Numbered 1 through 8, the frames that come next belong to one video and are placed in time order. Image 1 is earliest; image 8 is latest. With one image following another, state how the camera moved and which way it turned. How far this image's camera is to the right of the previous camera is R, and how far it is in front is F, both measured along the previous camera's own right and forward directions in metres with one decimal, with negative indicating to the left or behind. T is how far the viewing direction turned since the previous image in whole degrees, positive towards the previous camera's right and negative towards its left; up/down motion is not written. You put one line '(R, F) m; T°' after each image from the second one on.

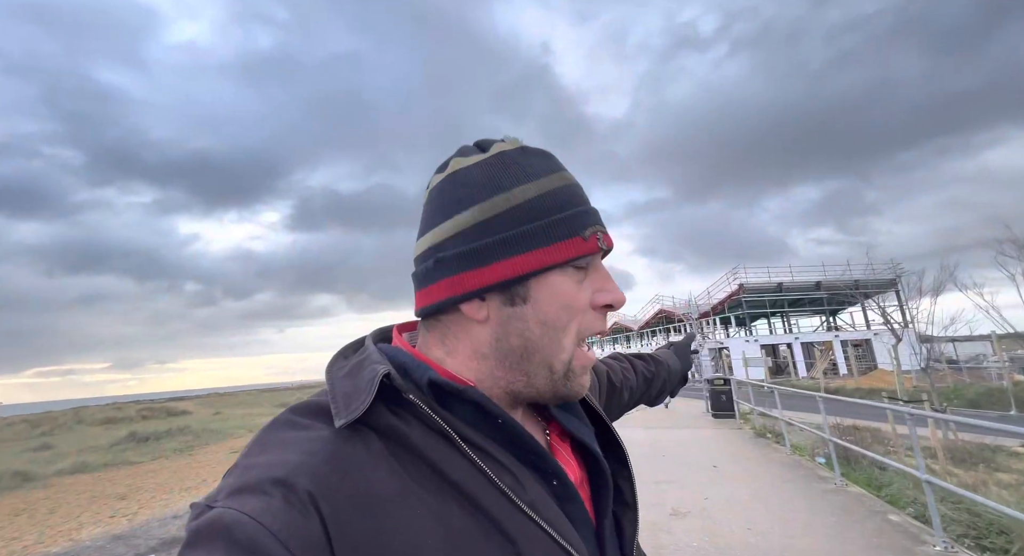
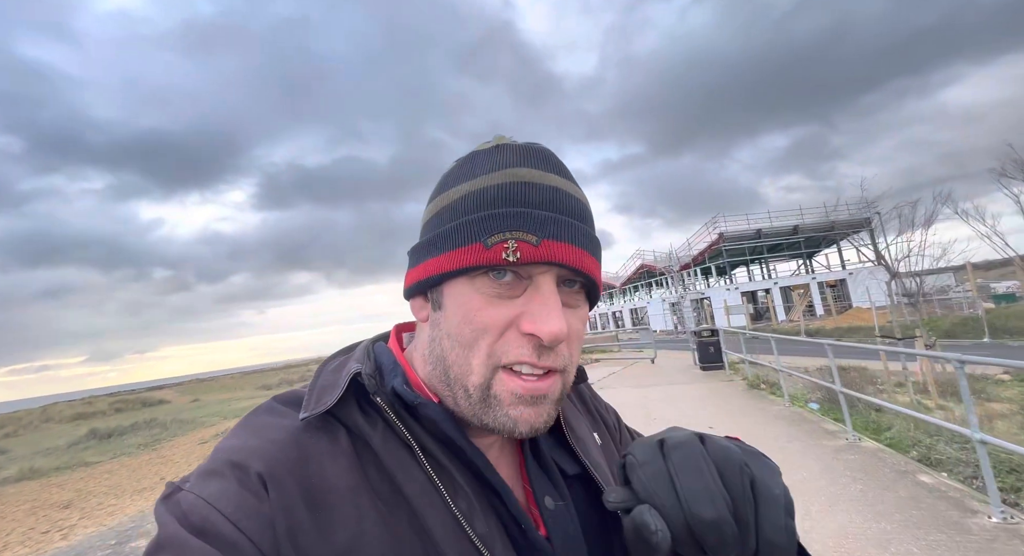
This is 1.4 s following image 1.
(+0.1, +0.5) m; +2°
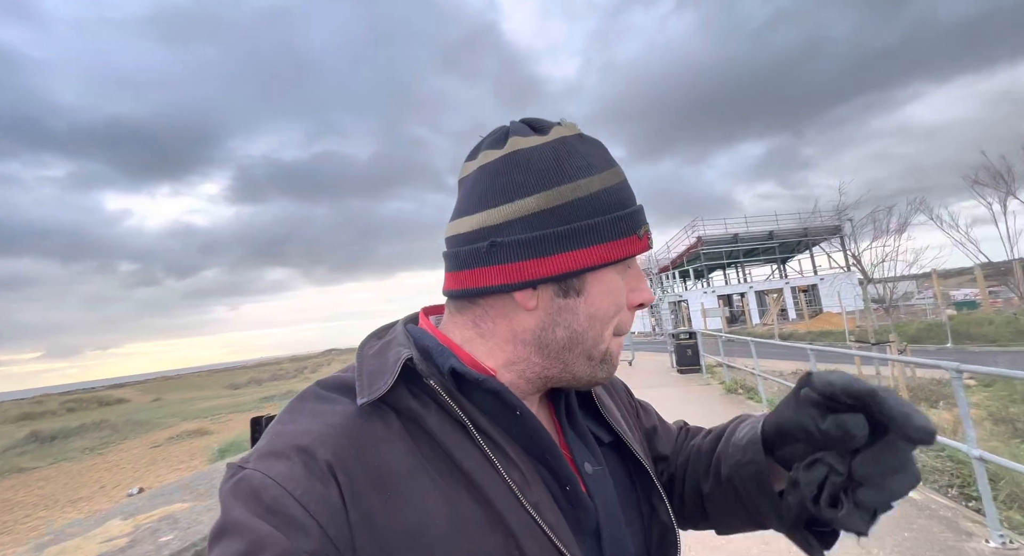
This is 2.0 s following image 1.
(+0.1, +0.2) m; +3°
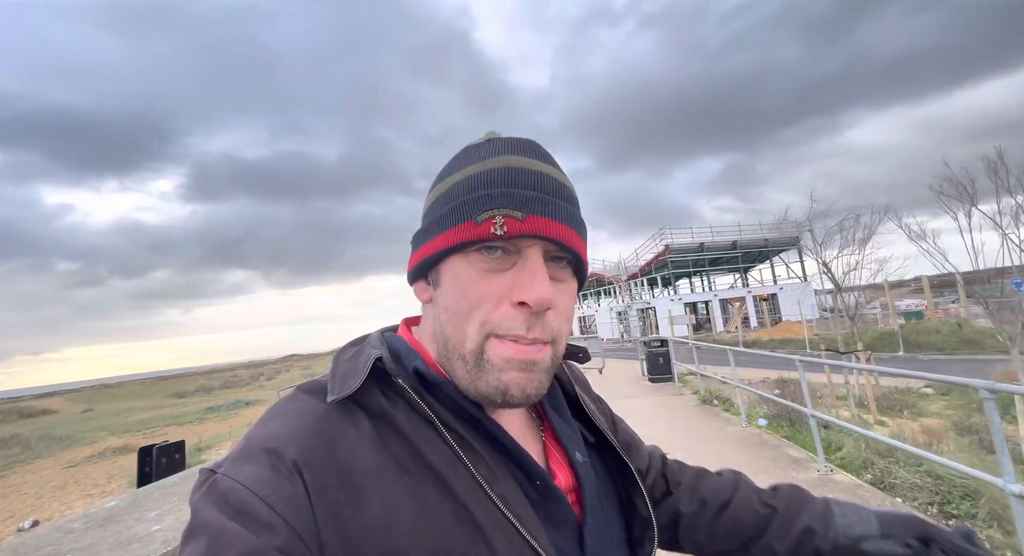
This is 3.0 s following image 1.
(0.0, +0.4) m; +4°
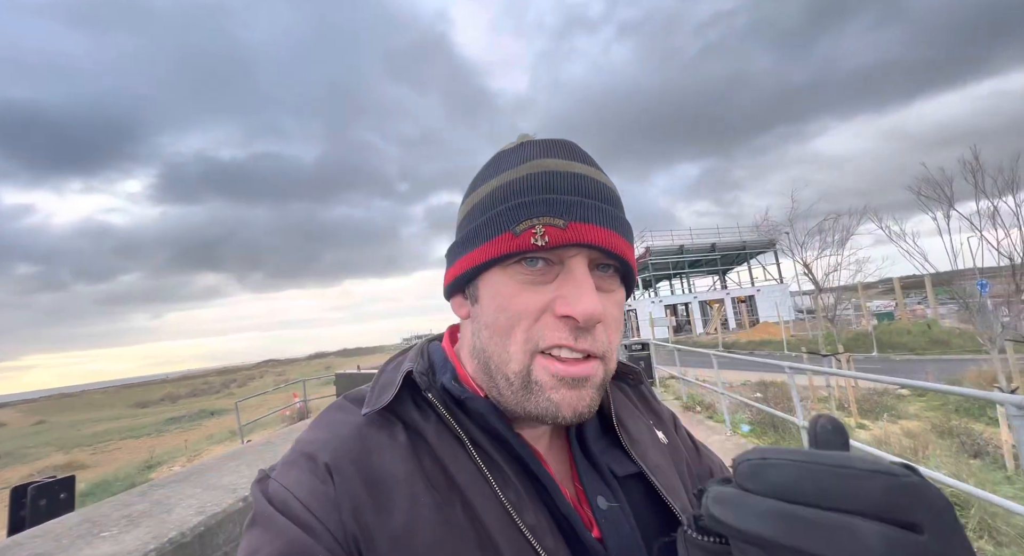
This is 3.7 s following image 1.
(+0.1, +0.3) m; +2°
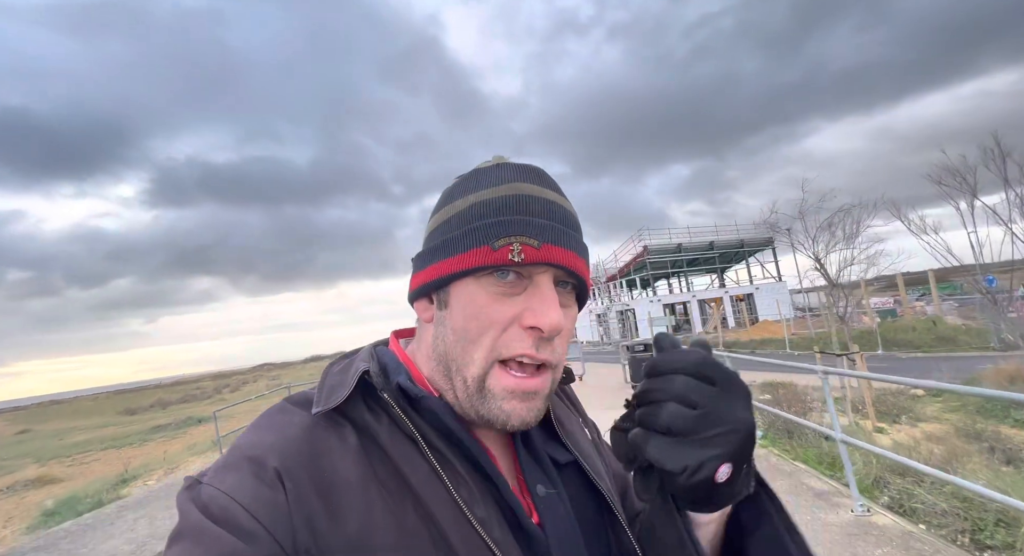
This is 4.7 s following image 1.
(0.0, +0.4) m; 0°
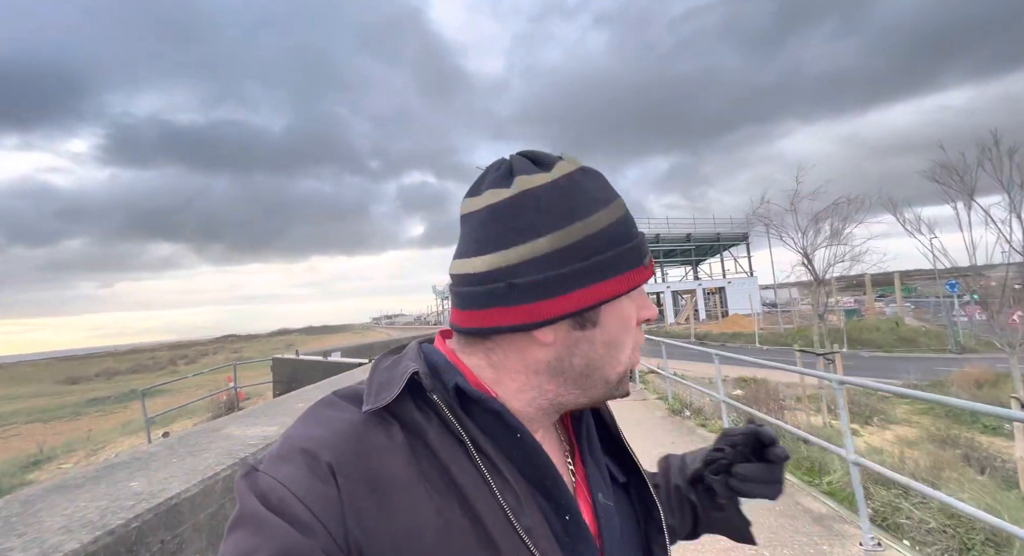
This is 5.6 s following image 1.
(0.0, +0.4) m; +3°
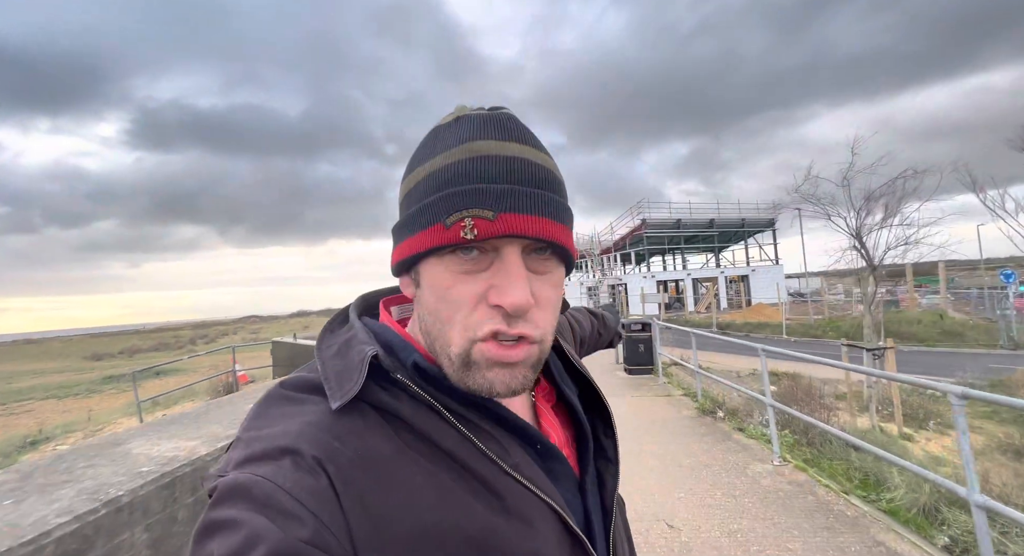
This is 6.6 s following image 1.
(0.0, +0.5) m; -2°
